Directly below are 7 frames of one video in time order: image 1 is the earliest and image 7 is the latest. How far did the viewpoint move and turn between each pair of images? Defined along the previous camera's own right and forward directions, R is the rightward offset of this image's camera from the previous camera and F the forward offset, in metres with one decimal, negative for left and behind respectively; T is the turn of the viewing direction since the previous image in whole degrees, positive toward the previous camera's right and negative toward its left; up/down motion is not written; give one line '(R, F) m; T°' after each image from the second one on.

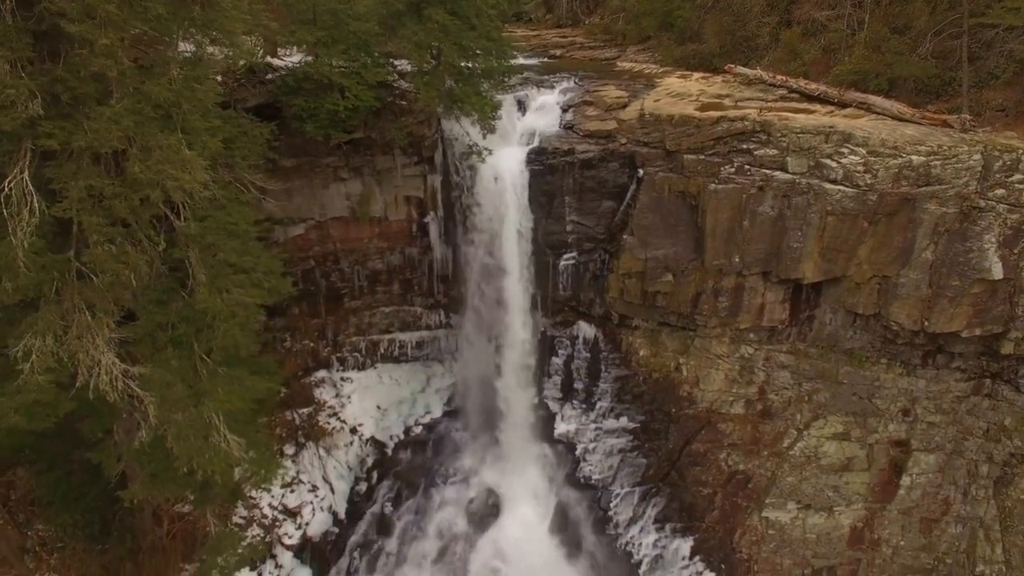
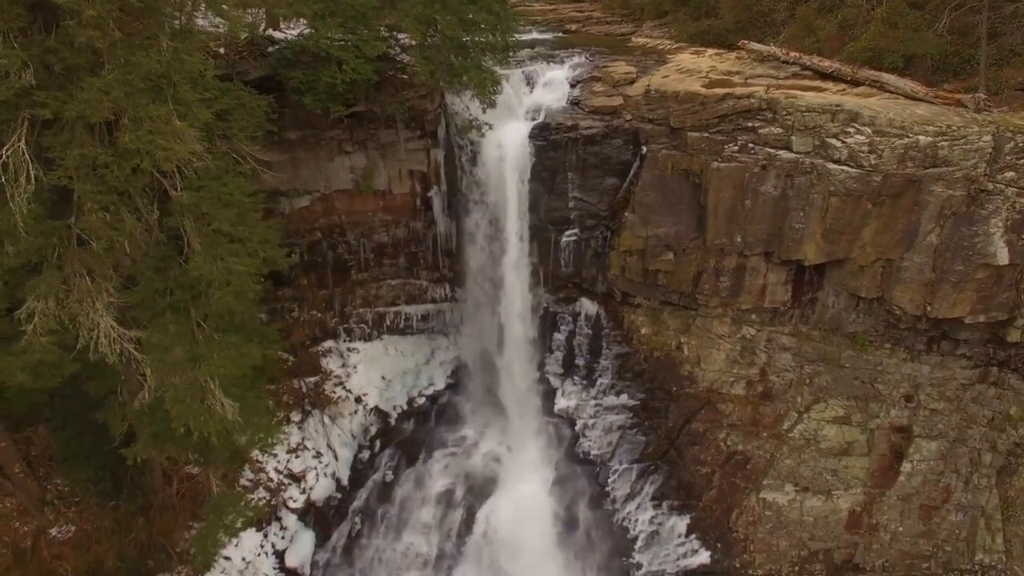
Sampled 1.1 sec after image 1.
(+0.6, -0.1) m; -2°
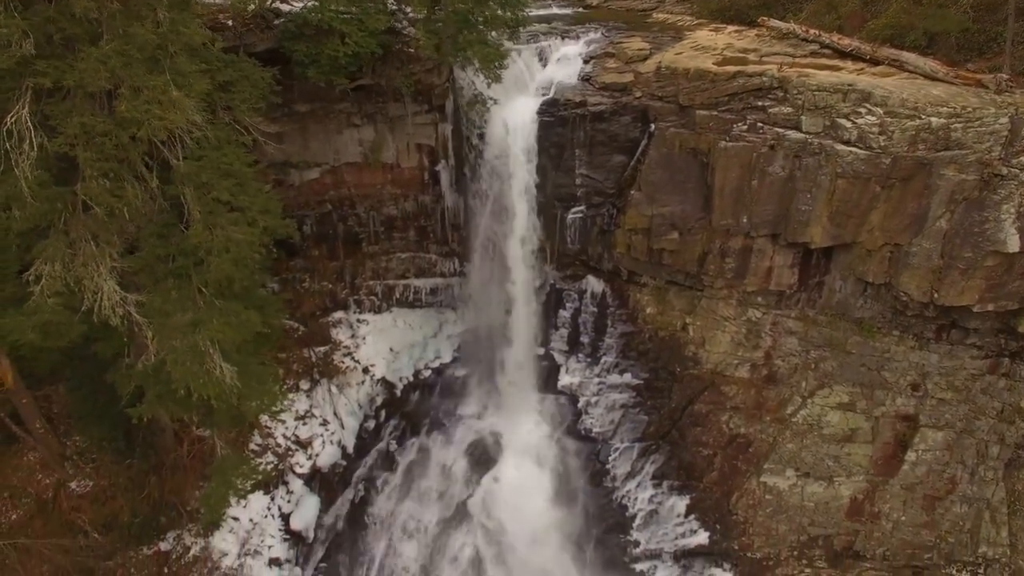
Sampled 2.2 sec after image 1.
(+0.5, -0.1) m; -3°
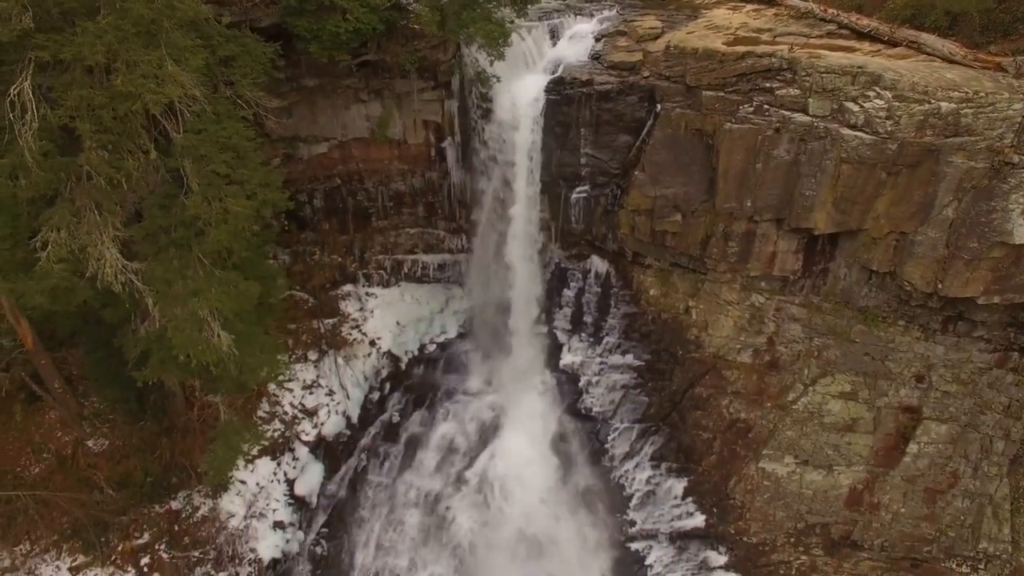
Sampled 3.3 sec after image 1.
(+0.6, -0.1) m; -3°
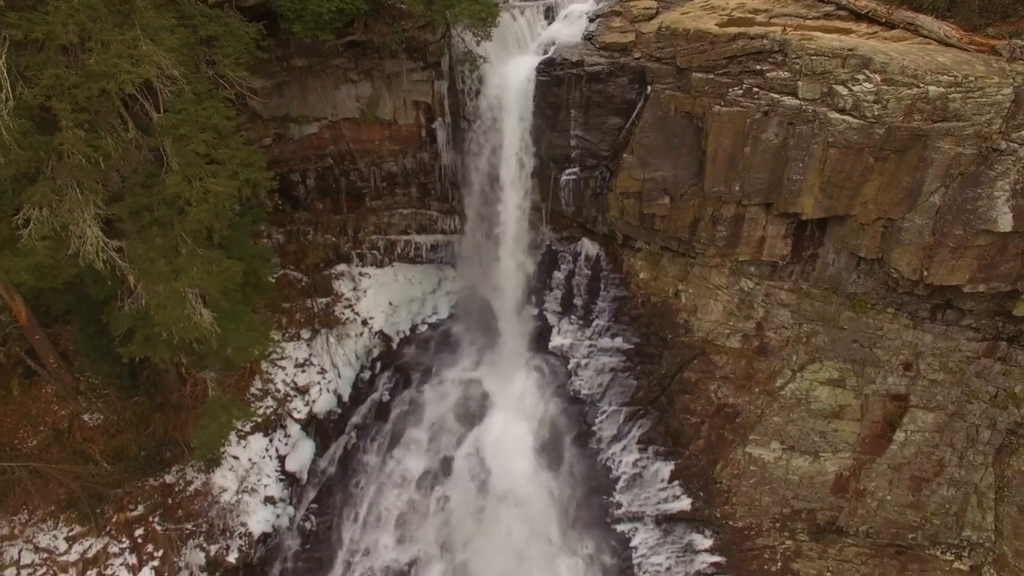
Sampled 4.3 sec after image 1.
(+0.5, 0.0) m; -1°
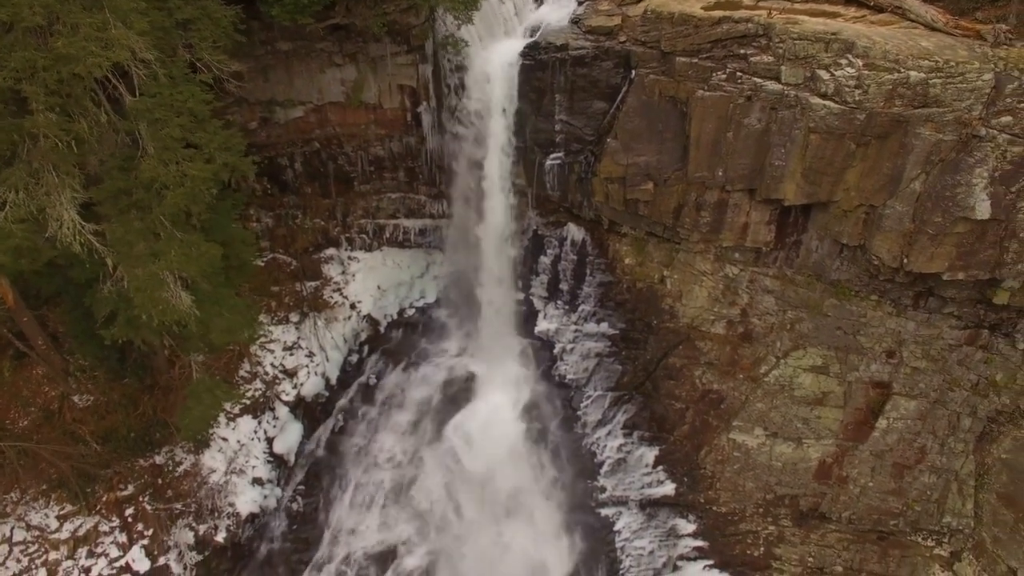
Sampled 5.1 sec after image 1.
(+0.5, 0.0) m; -1°
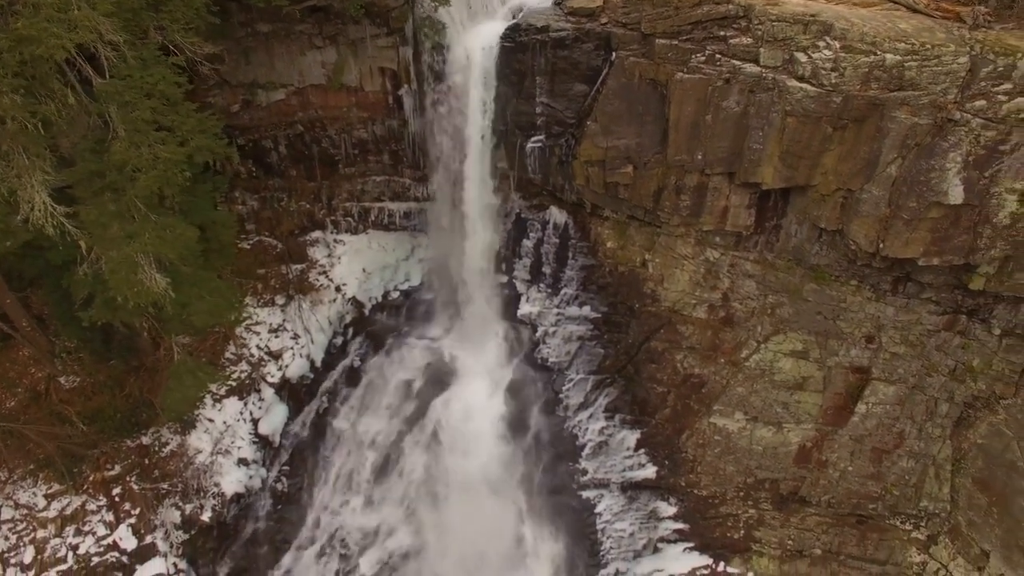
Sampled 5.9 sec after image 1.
(+0.5, 0.0) m; 0°
